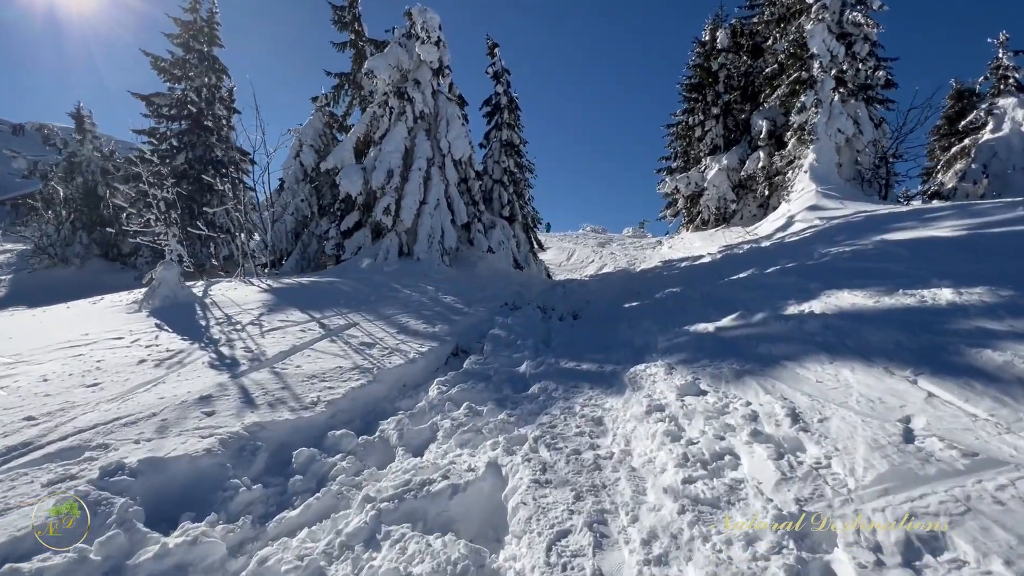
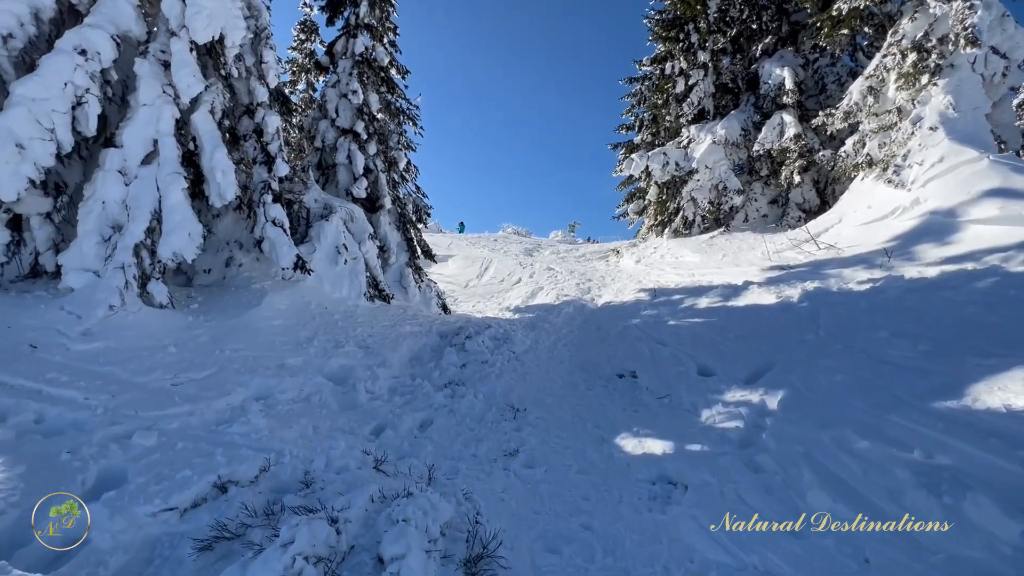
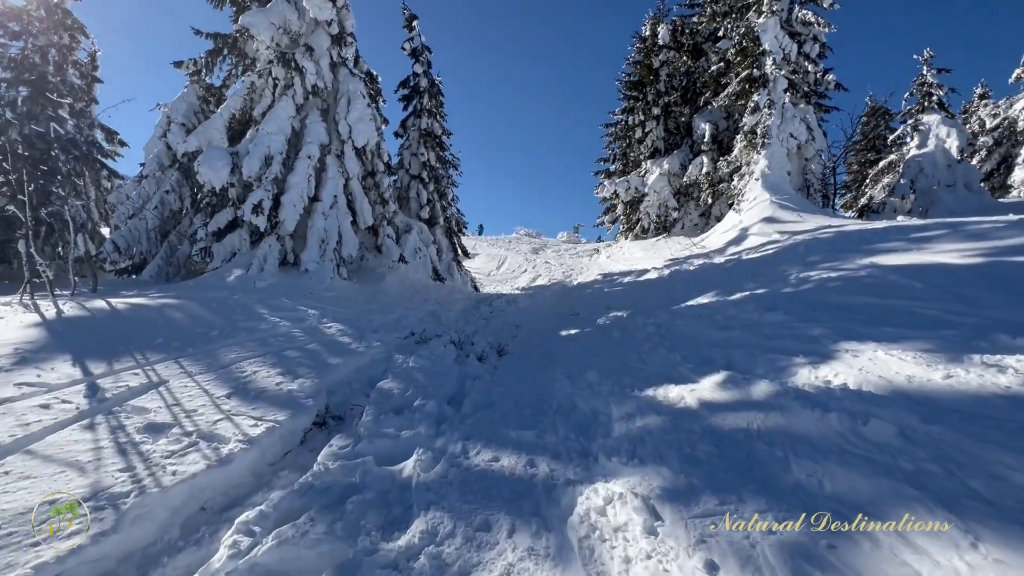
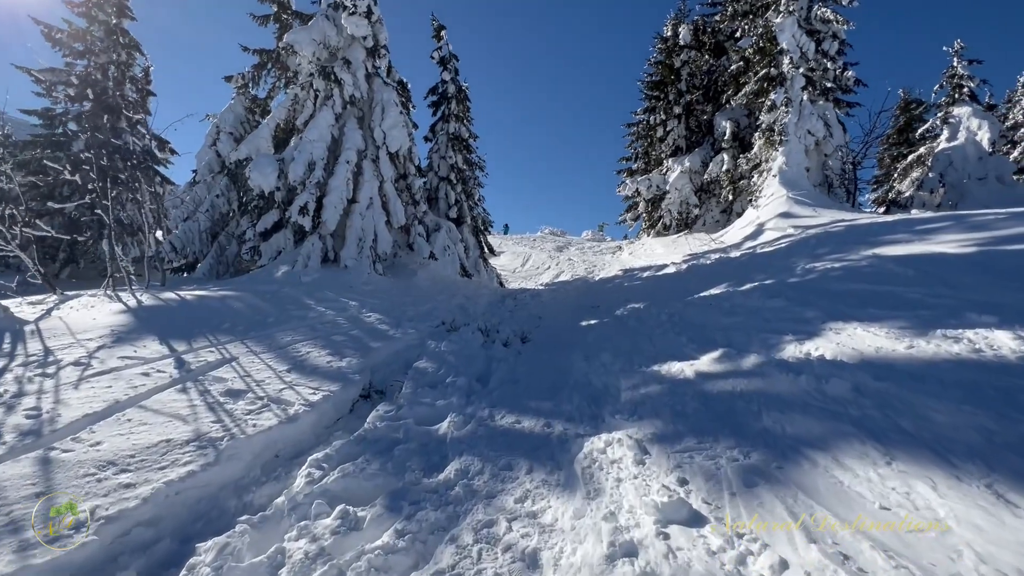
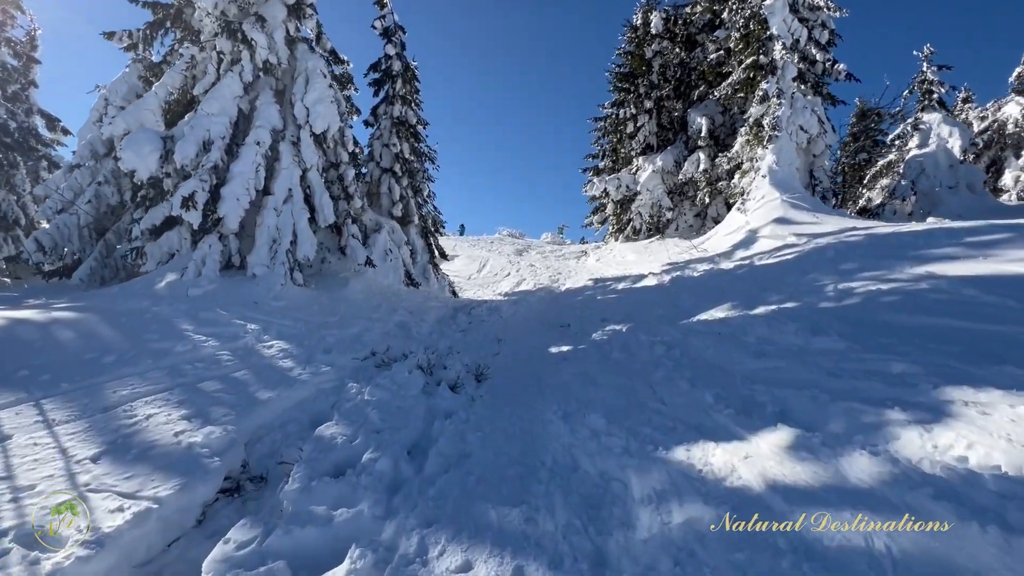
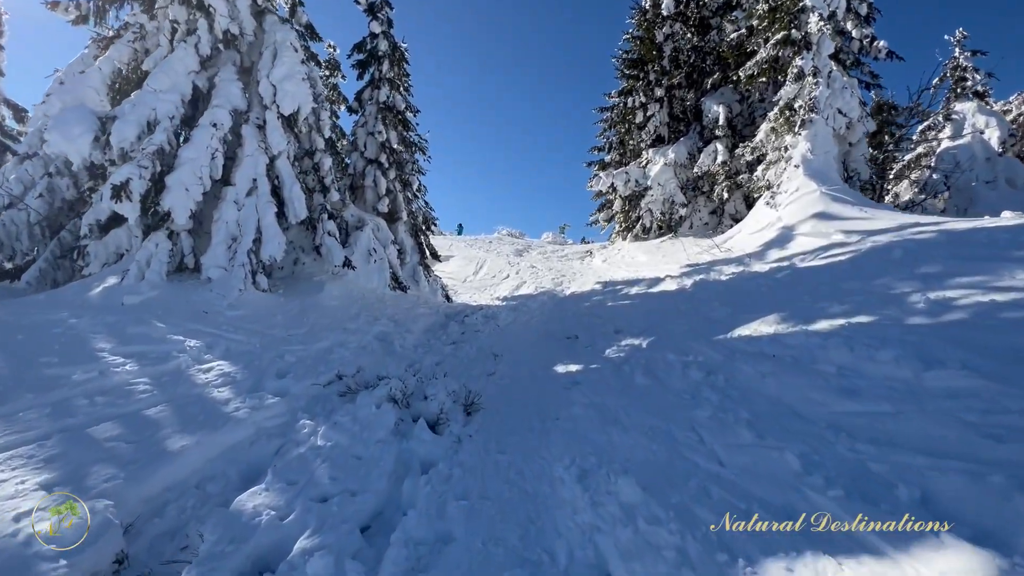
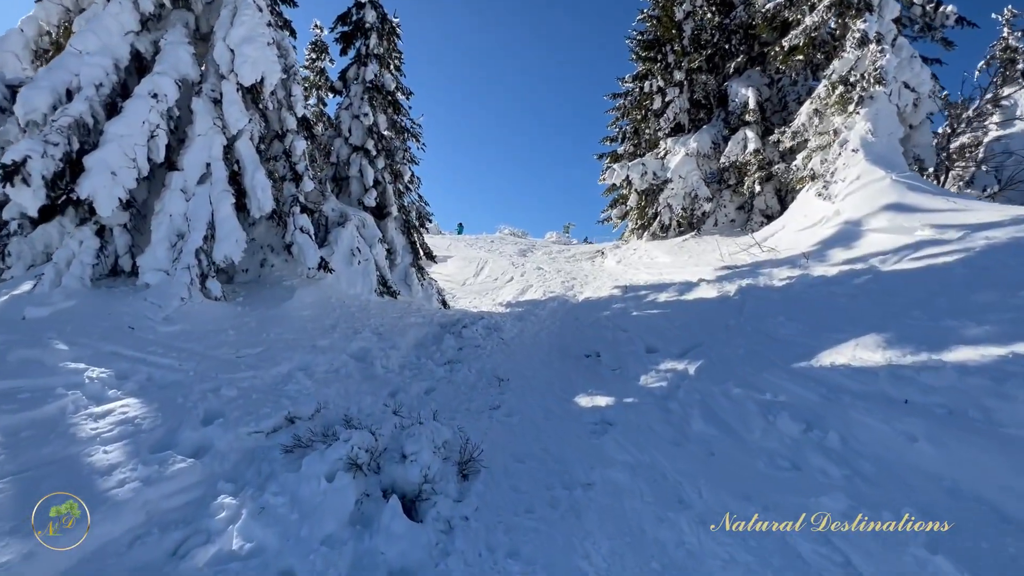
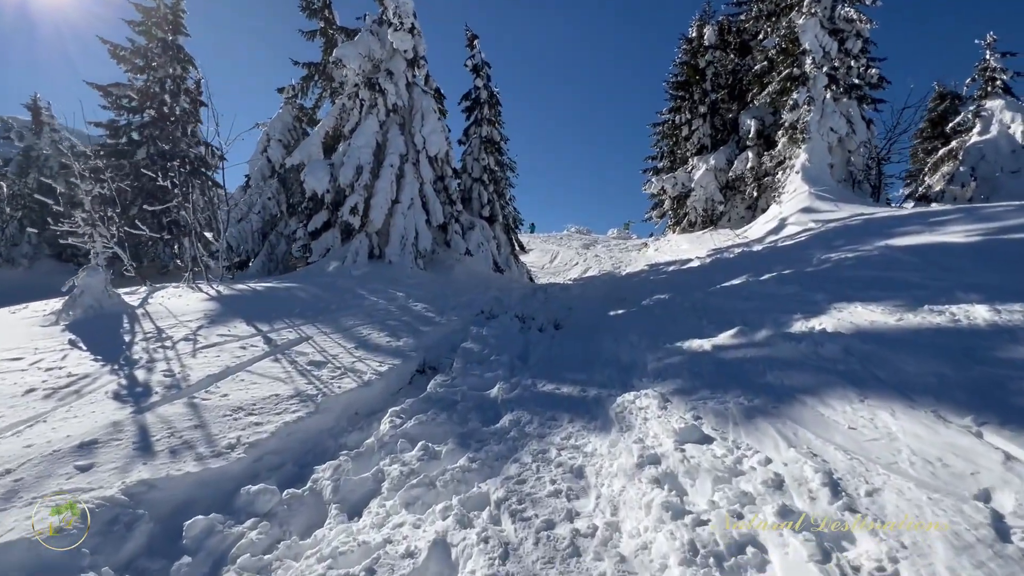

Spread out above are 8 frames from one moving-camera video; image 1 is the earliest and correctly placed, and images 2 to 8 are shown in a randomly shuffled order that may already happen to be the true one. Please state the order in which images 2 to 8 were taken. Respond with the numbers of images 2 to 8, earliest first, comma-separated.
8, 4, 3, 5, 6, 7, 2
